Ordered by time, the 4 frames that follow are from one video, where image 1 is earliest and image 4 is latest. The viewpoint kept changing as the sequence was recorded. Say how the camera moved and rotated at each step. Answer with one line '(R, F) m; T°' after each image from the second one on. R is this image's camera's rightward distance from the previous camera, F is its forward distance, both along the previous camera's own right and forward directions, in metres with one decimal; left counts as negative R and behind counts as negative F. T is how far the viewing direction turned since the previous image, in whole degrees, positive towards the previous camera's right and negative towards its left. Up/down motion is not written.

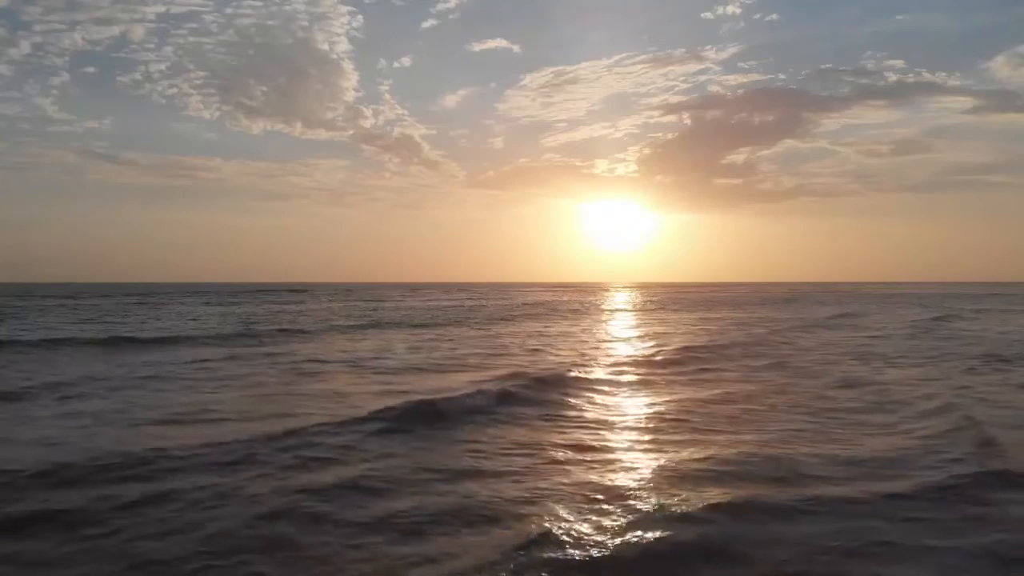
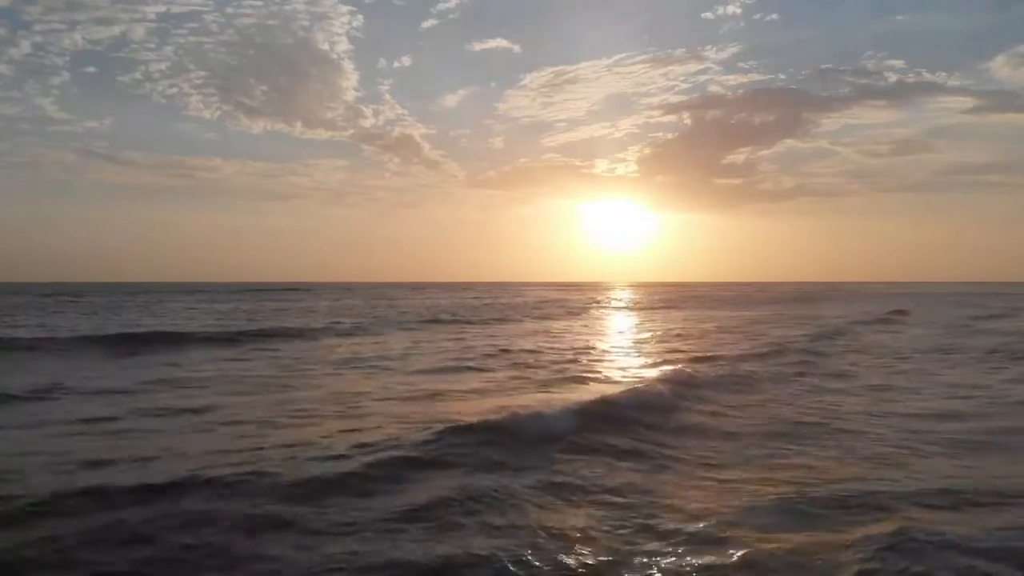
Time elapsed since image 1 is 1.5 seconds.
(-0.4, +0.4) m; 0°
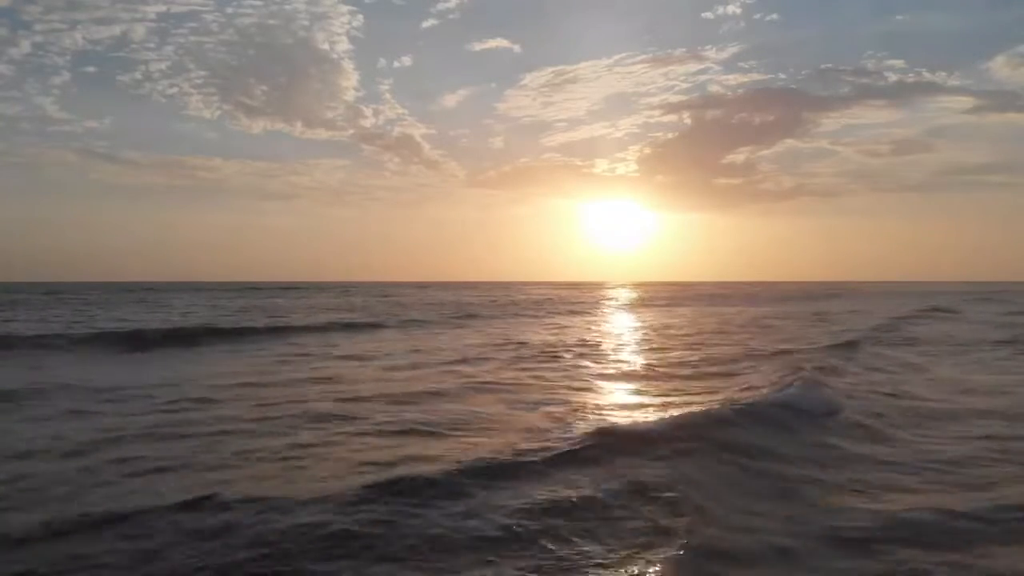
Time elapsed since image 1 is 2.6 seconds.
(-0.6, +0.2) m; 0°
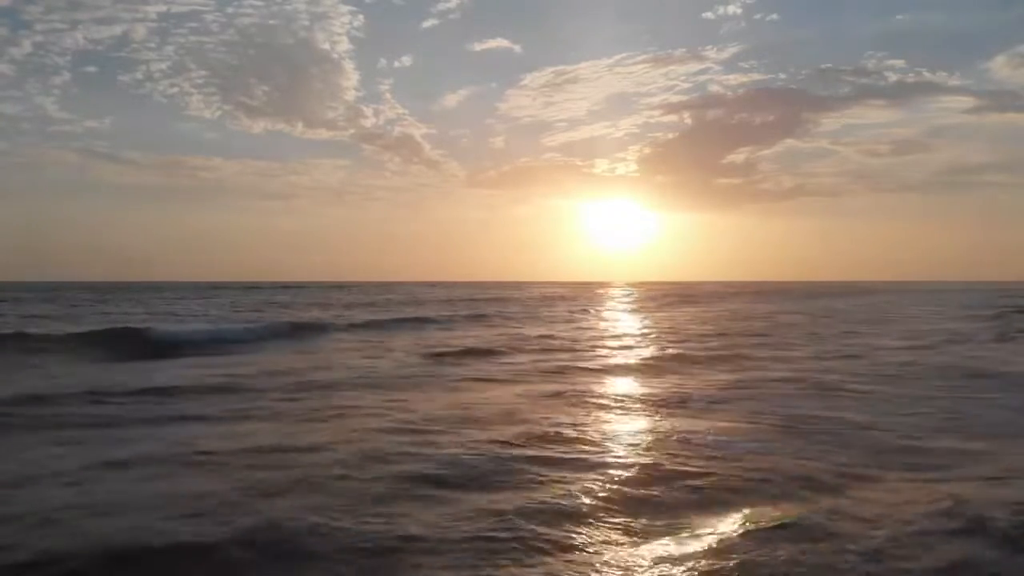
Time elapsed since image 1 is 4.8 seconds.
(-1.2, -0.4) m; 0°
